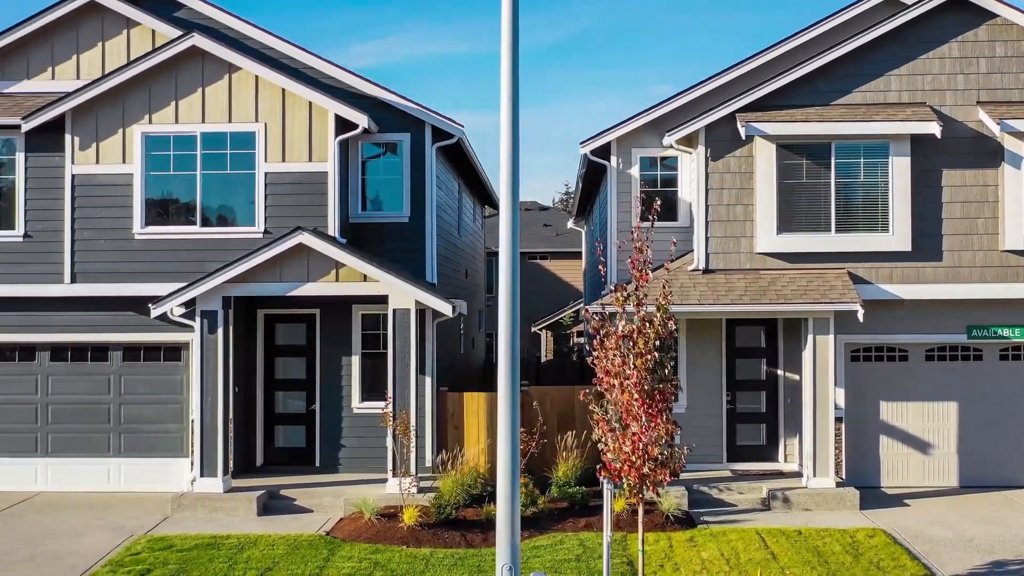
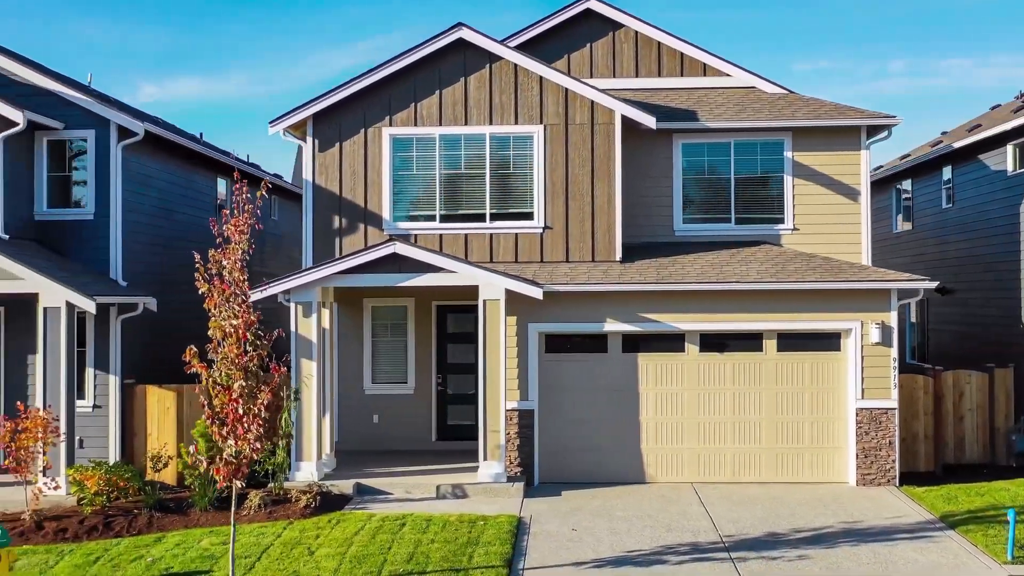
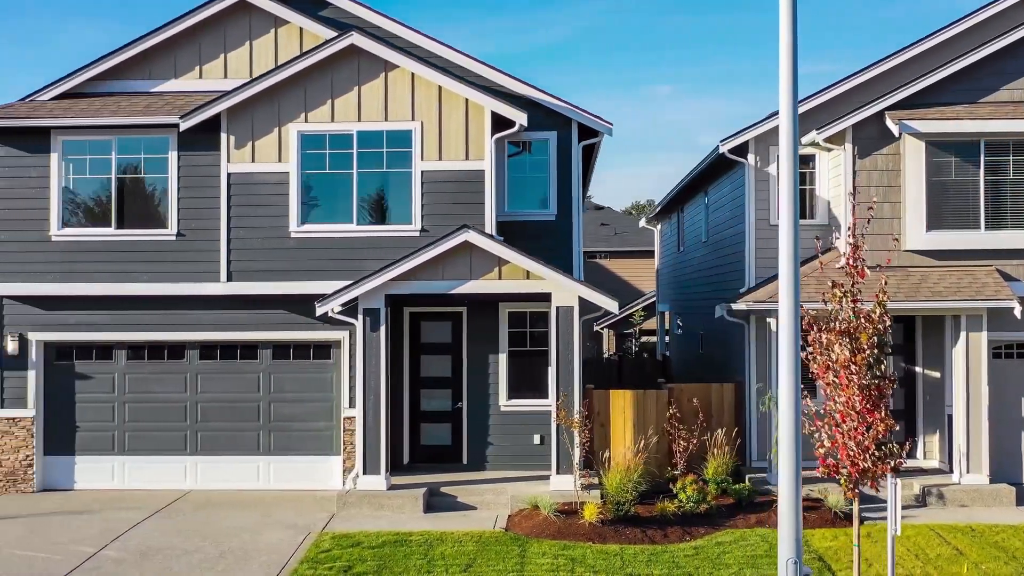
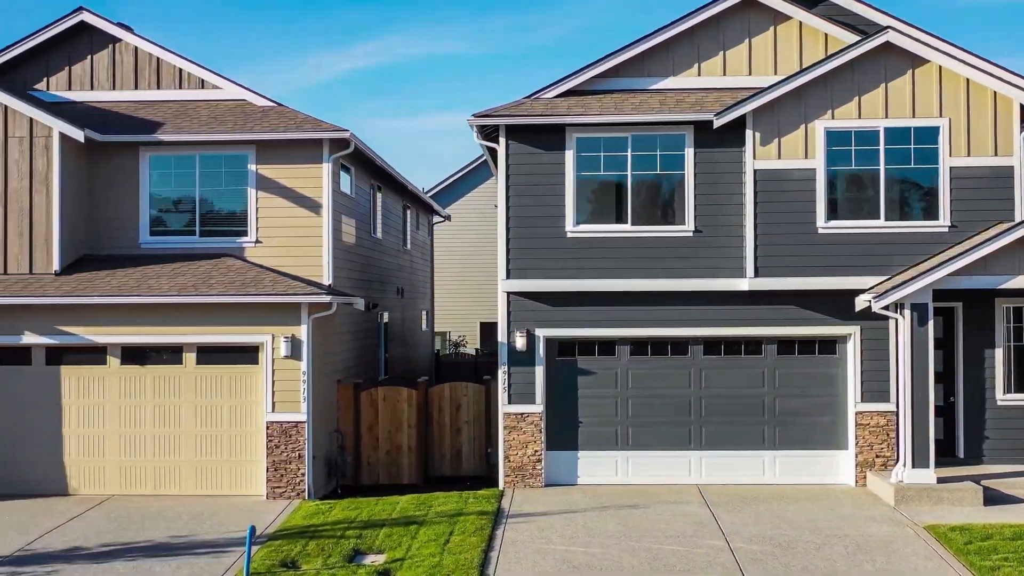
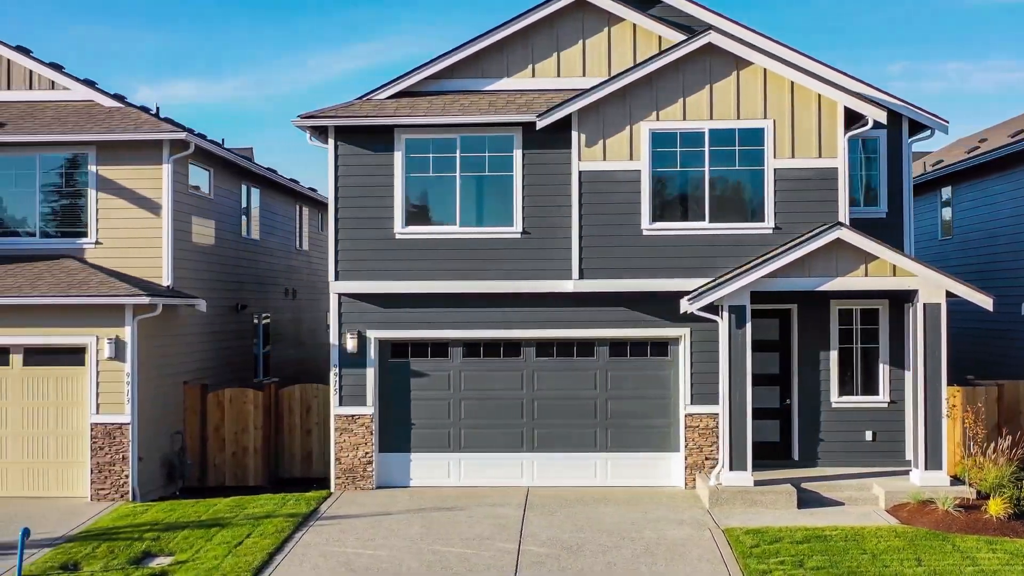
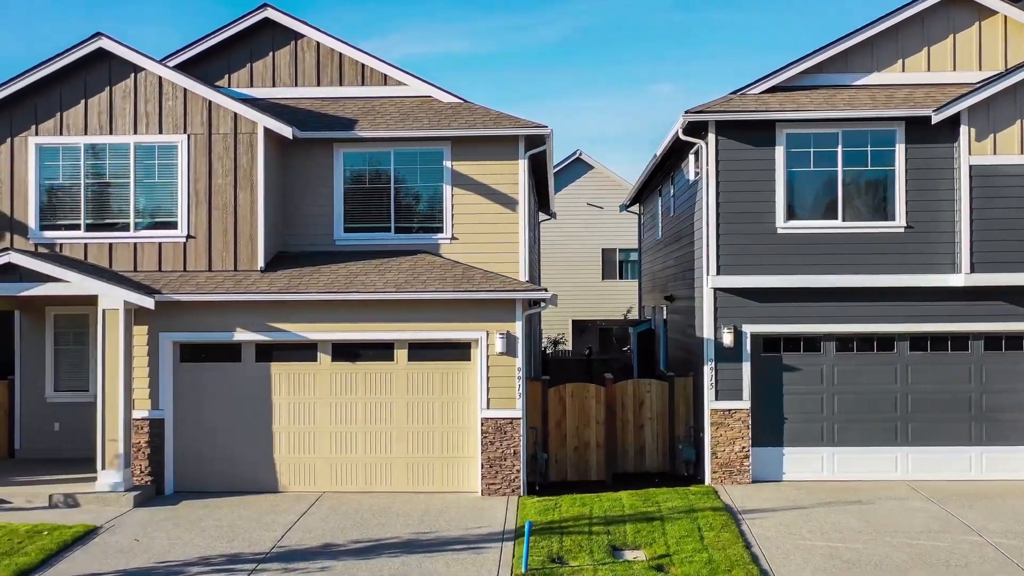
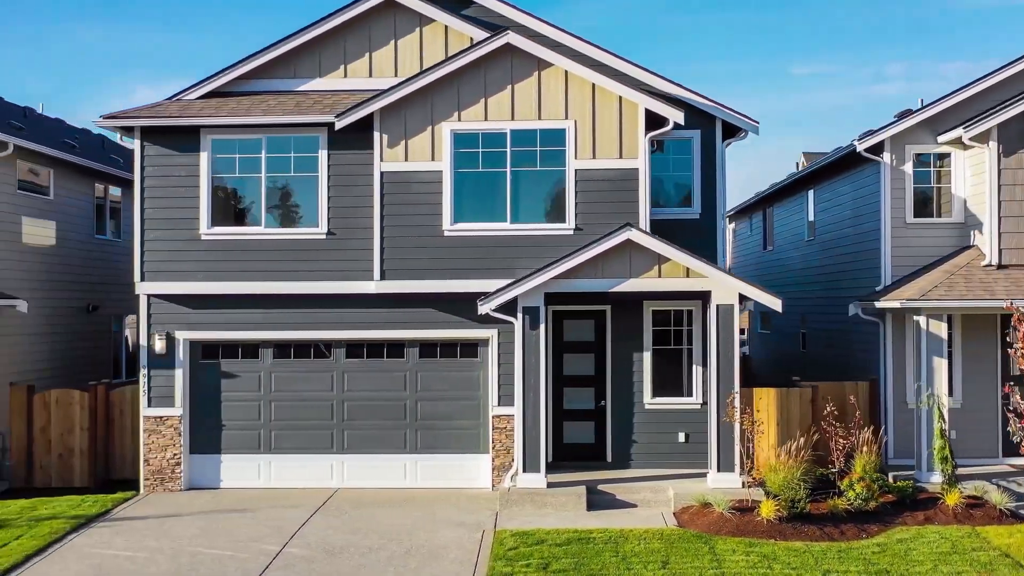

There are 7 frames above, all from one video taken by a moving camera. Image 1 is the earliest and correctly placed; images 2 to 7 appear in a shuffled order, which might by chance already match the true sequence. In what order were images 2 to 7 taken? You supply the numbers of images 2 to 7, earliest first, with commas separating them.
3, 7, 5, 4, 6, 2
